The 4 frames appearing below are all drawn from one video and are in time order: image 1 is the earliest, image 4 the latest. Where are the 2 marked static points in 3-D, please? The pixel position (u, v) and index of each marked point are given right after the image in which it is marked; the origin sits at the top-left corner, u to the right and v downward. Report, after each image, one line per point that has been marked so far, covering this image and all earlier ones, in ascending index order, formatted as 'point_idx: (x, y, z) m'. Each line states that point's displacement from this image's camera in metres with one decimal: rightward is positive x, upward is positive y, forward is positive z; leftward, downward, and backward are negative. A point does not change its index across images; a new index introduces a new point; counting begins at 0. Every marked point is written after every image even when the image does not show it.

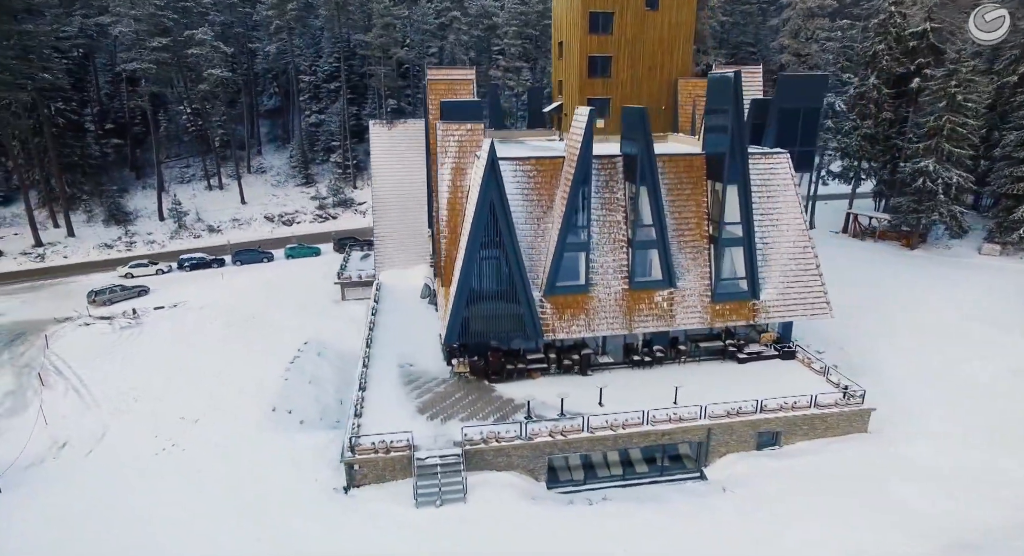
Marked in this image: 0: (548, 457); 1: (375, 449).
0: (+1.1, -5.4, +19.6) m
1: (-4.0, -4.9, +18.6) m
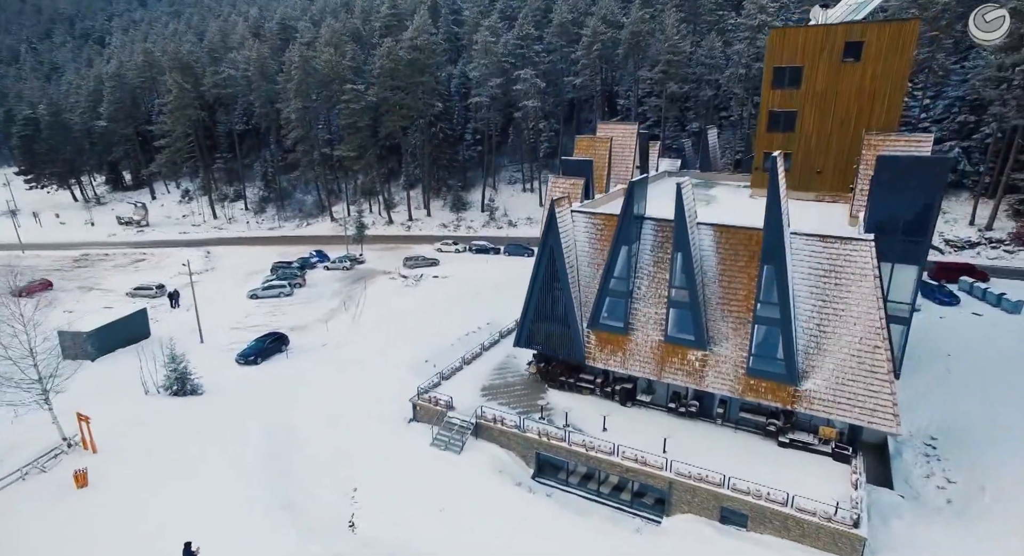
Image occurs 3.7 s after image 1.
0: (+0.9, -6.7, +24.6) m
1: (-3.5, -5.1, +26.9) m
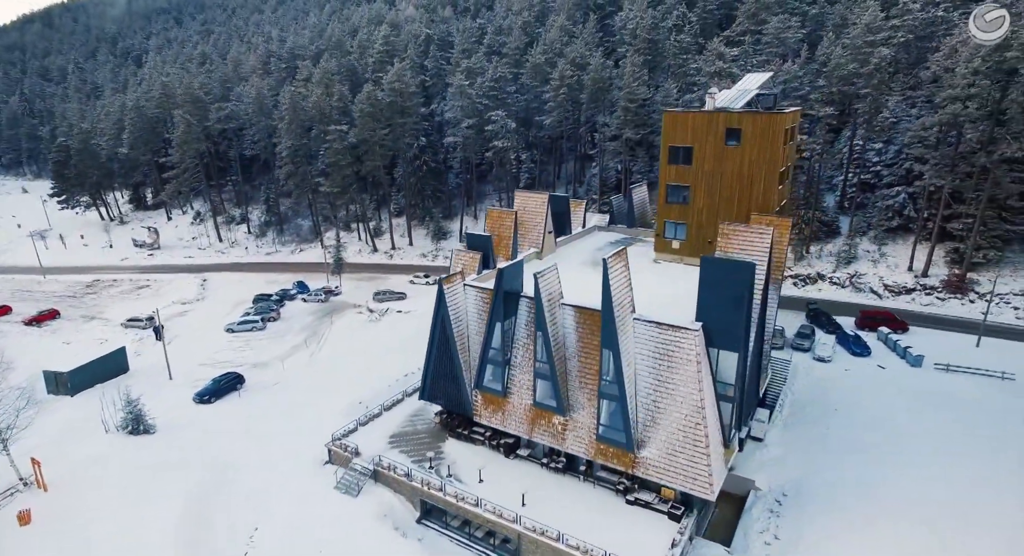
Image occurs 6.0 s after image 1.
0: (-4.1, -9.8, +28.4) m
1: (-8.3, -8.1, +30.9) m
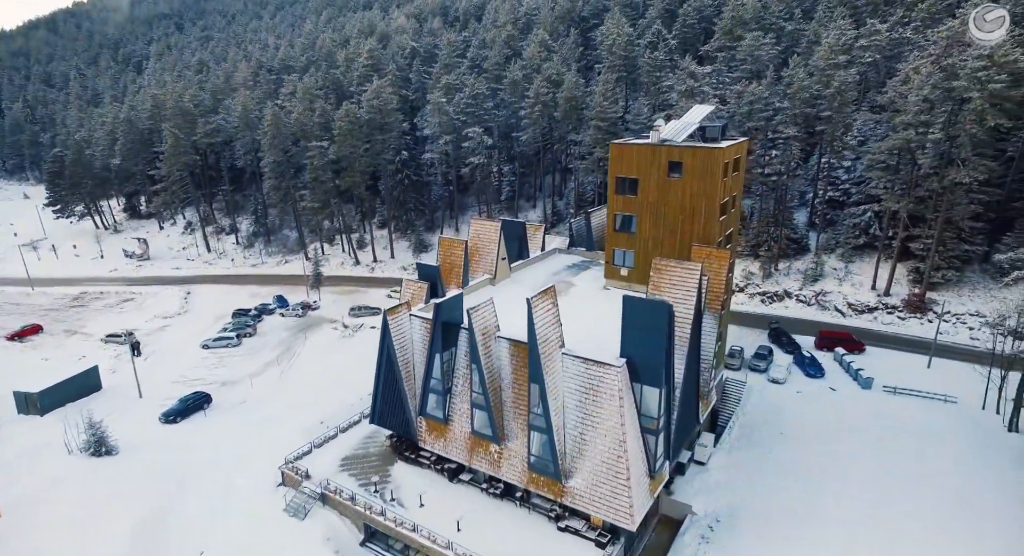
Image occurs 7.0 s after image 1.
0: (-6.8, -11.2, +29.5) m
1: (-11.0, -9.5, +32.1) m
